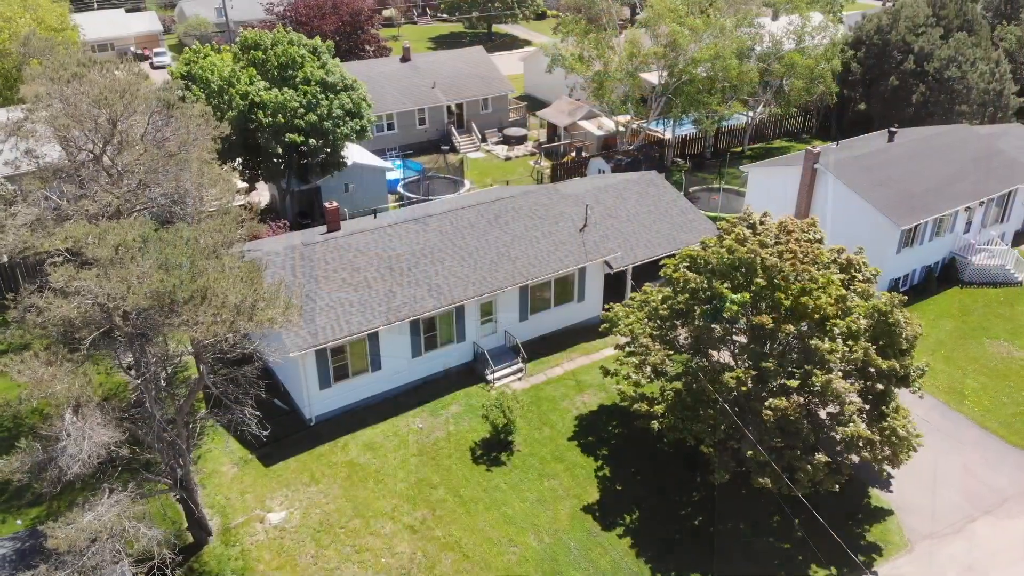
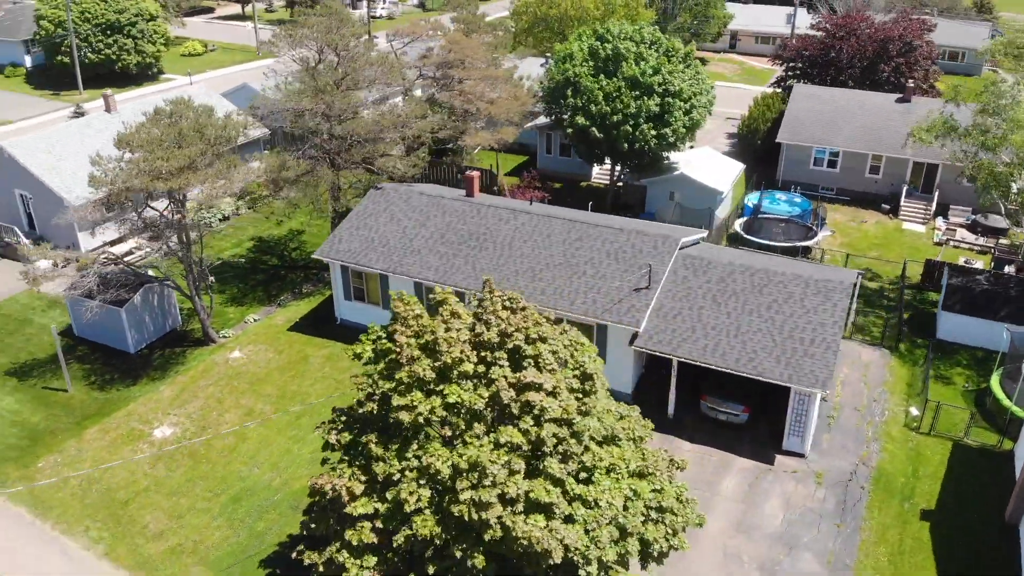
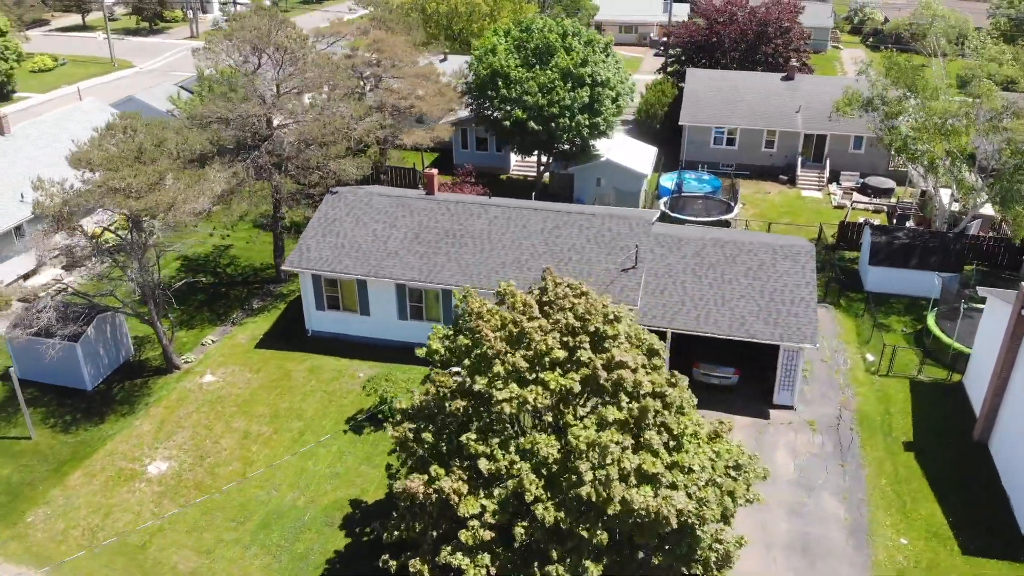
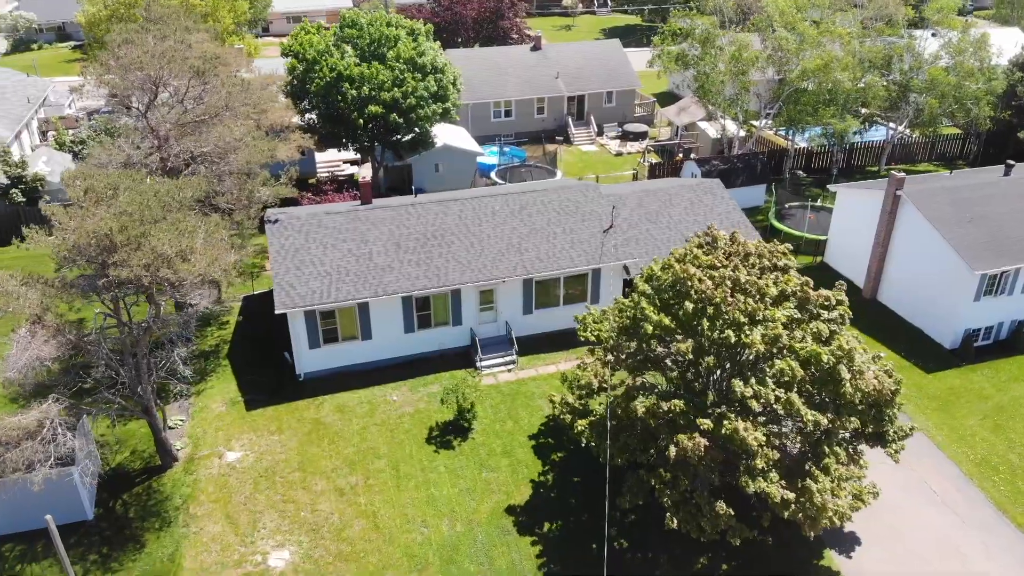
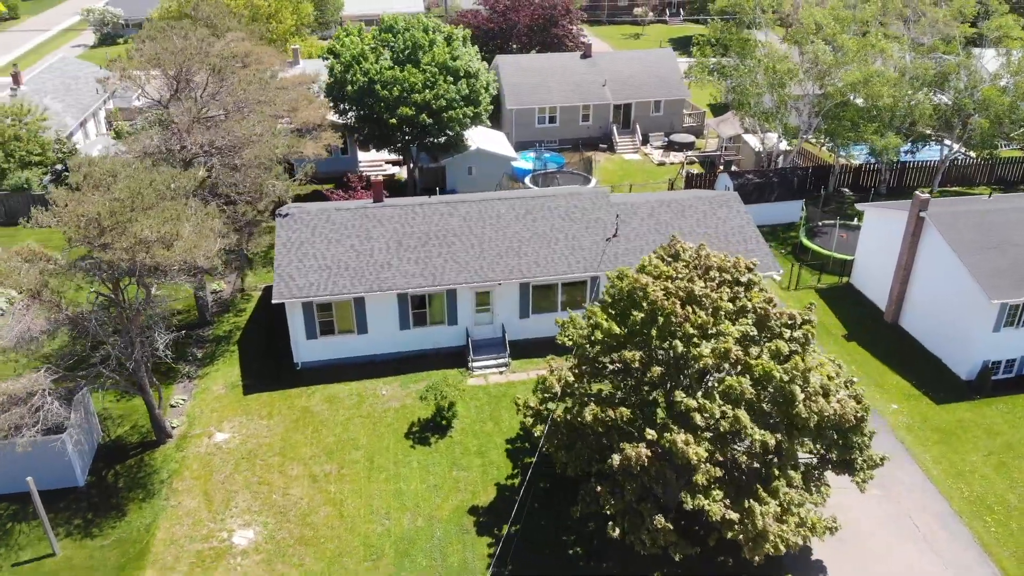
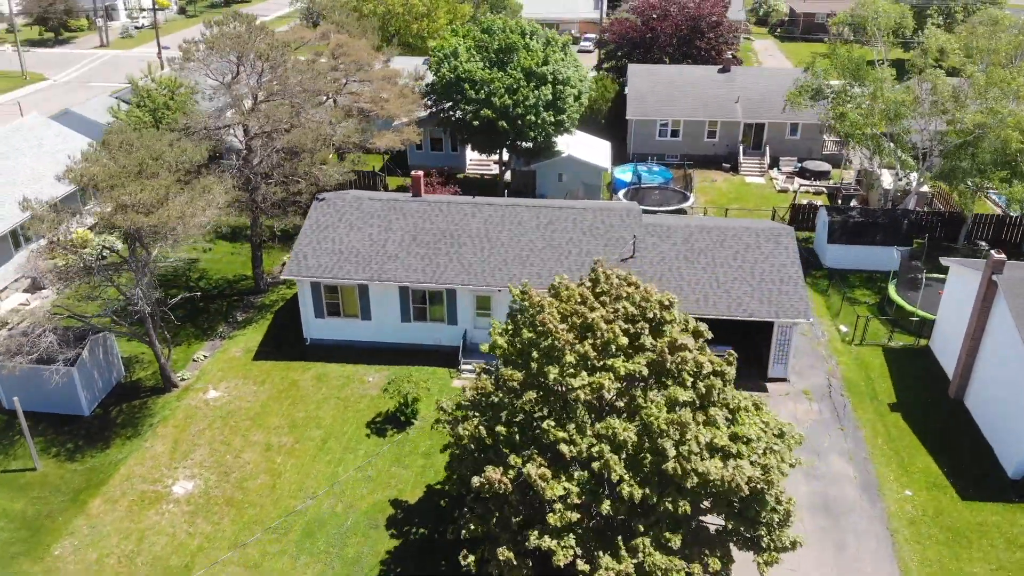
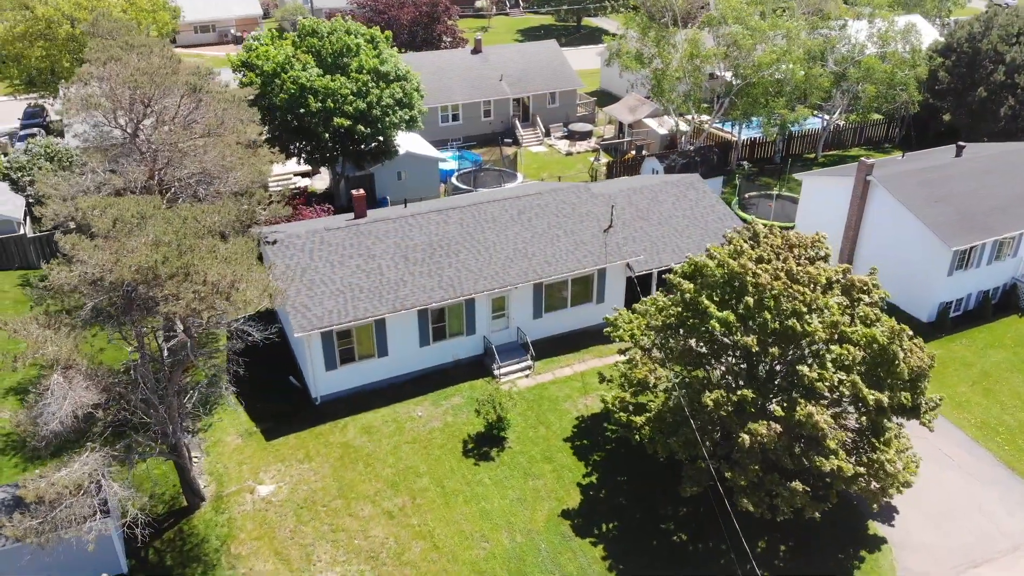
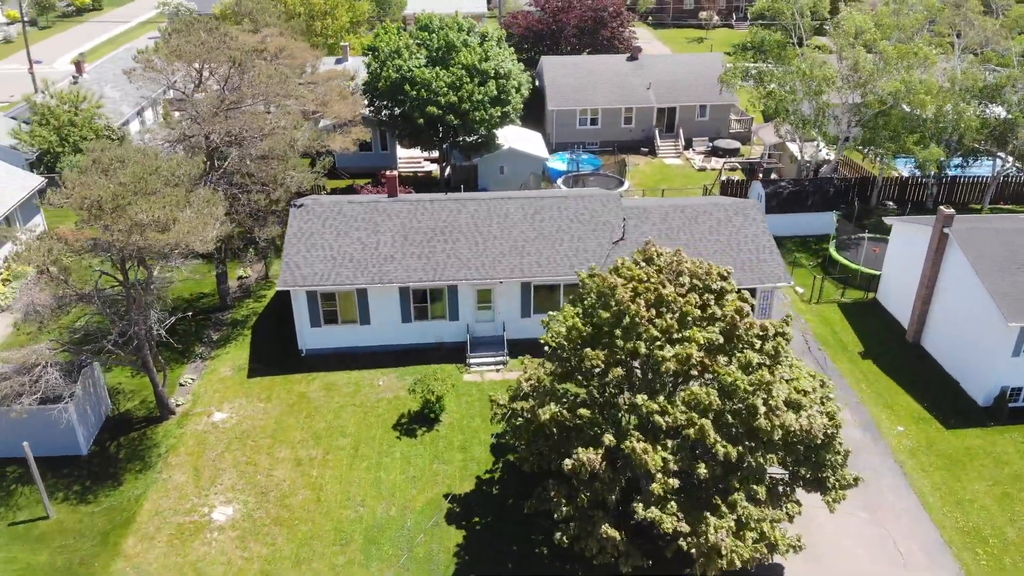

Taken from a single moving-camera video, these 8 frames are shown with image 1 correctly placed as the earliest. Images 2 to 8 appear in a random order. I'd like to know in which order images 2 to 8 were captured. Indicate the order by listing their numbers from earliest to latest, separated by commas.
7, 4, 5, 8, 6, 3, 2
